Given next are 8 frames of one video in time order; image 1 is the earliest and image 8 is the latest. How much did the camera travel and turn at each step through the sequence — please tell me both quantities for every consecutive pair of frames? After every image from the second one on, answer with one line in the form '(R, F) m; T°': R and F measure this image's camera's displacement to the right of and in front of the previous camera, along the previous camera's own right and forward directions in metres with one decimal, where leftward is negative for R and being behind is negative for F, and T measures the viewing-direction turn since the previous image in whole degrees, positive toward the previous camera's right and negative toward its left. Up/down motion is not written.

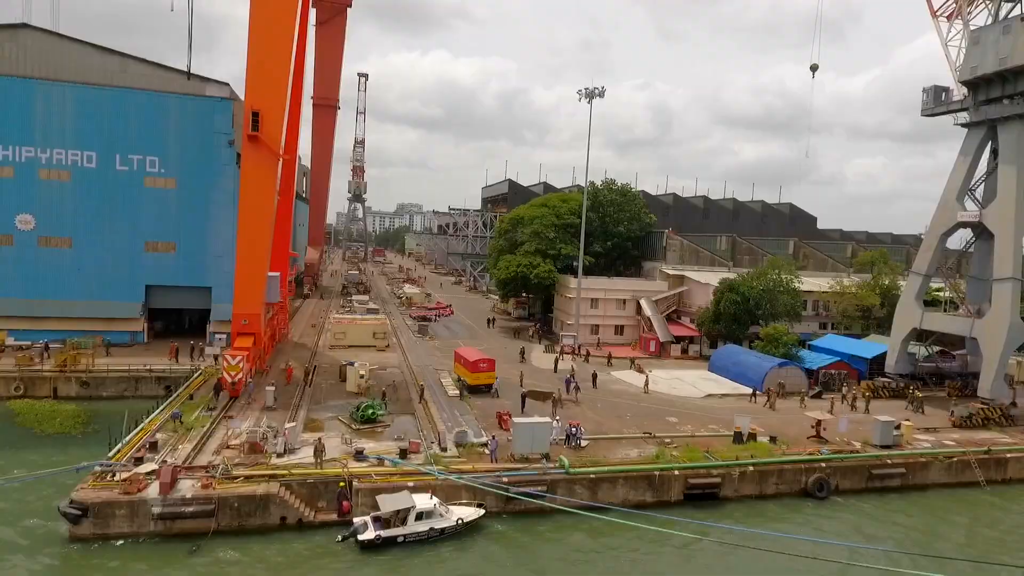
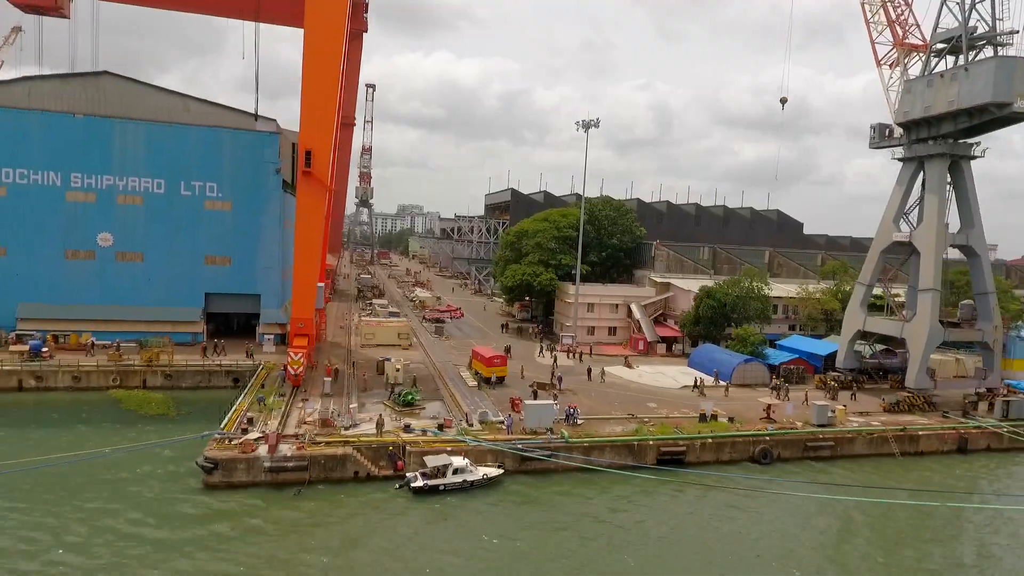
(-0.2, -2.0) m; 0°
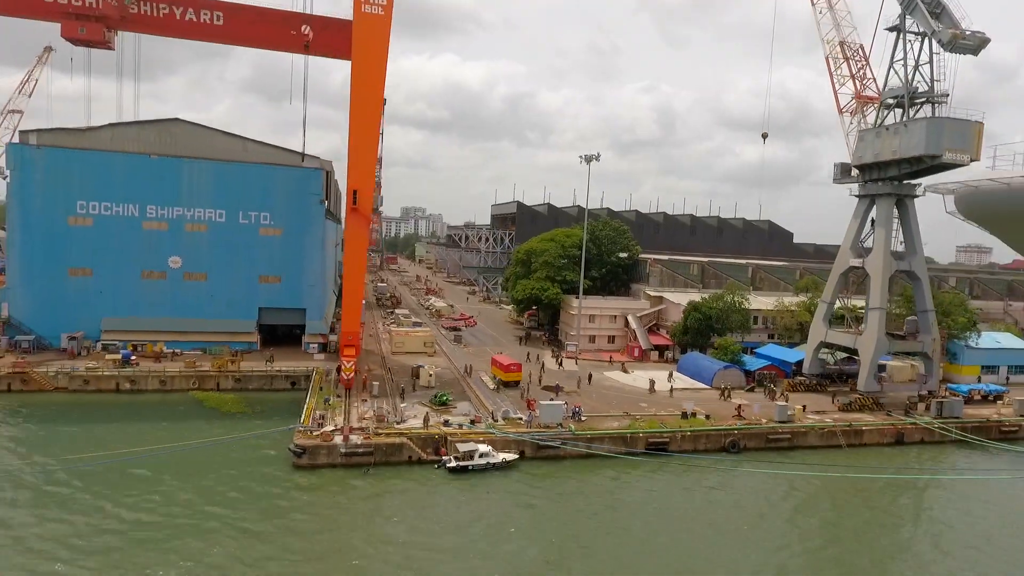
(-0.3, -2.1) m; 0°
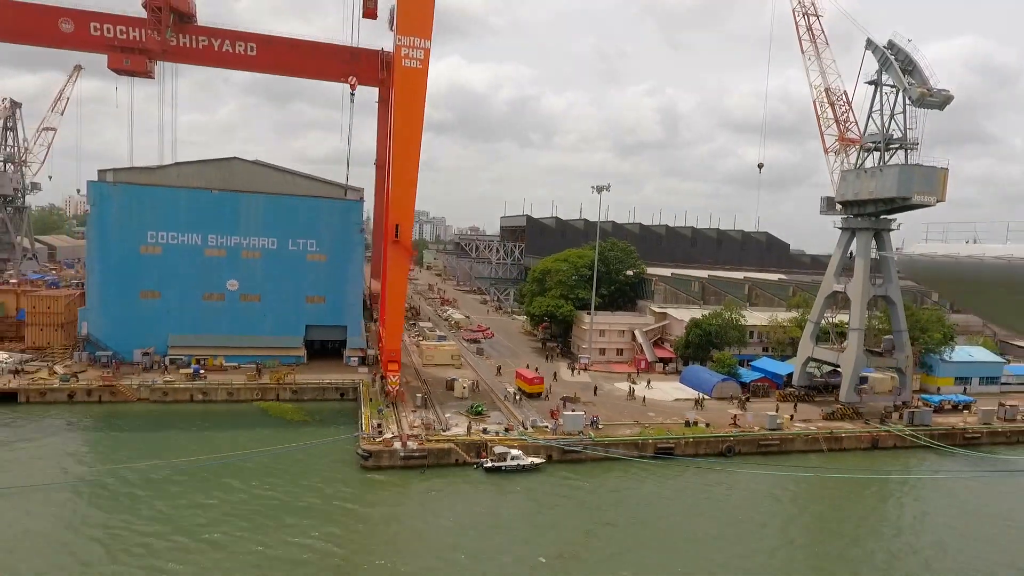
(-0.5, -1.9) m; 0°
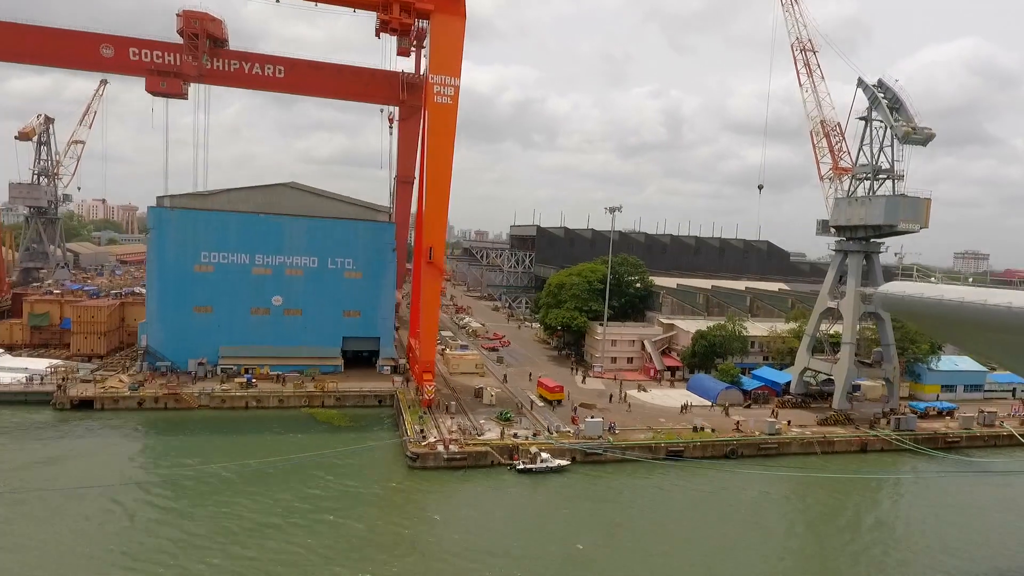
(-0.5, -1.6) m; 0°
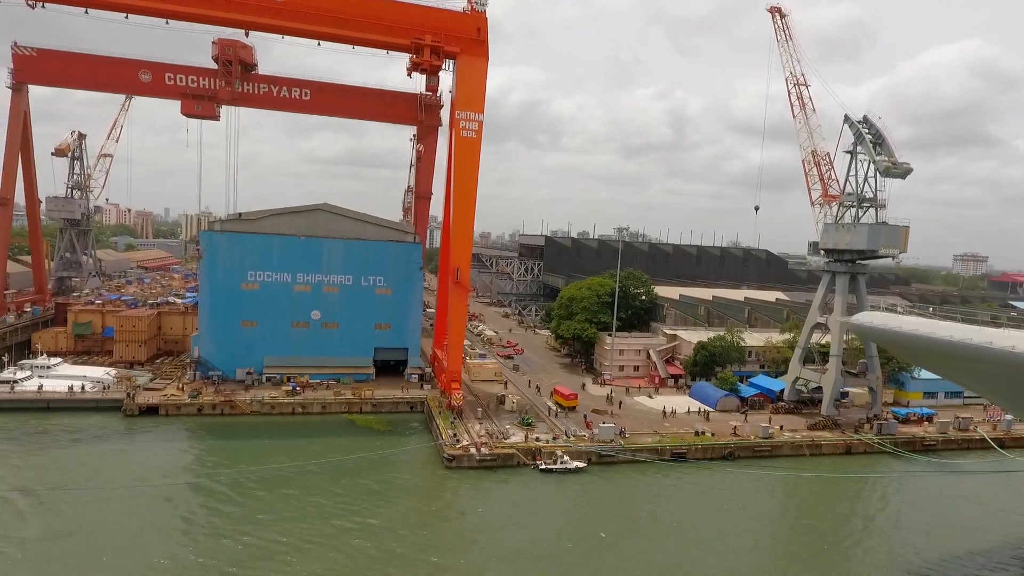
(-0.5, -1.8) m; 0°
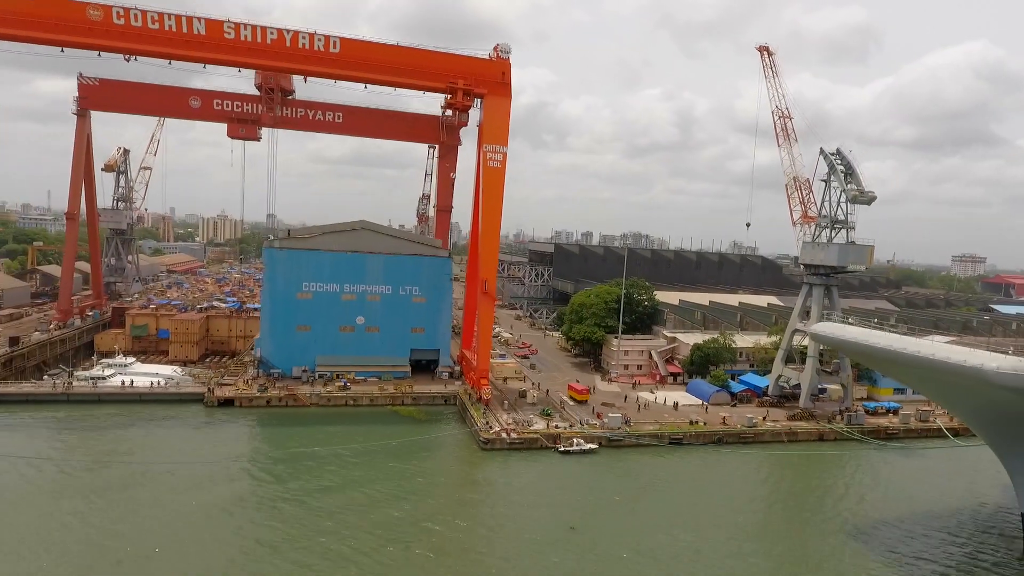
(-0.6, -3.0) m; 0°
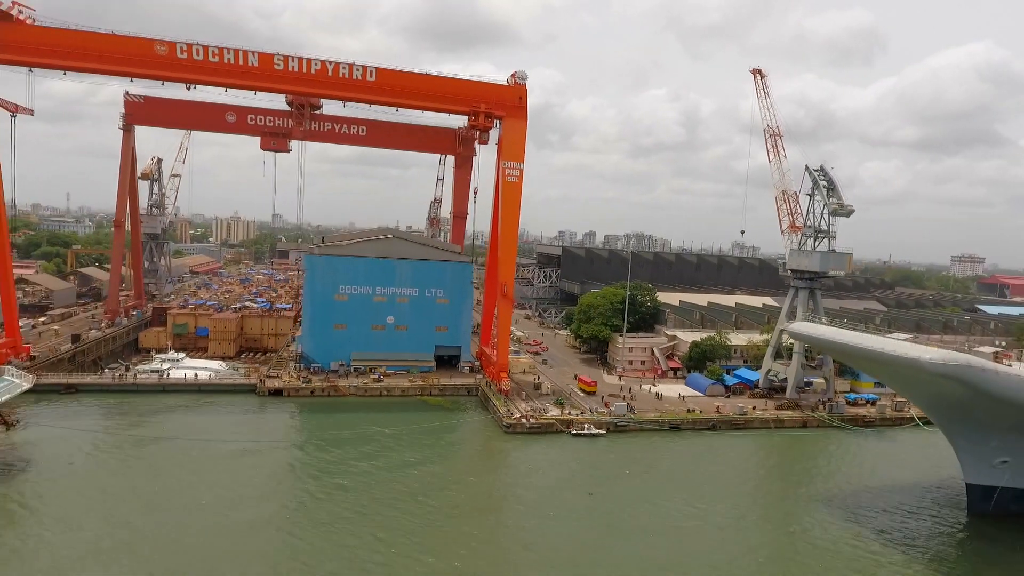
(-0.5, -2.5) m; 0°
